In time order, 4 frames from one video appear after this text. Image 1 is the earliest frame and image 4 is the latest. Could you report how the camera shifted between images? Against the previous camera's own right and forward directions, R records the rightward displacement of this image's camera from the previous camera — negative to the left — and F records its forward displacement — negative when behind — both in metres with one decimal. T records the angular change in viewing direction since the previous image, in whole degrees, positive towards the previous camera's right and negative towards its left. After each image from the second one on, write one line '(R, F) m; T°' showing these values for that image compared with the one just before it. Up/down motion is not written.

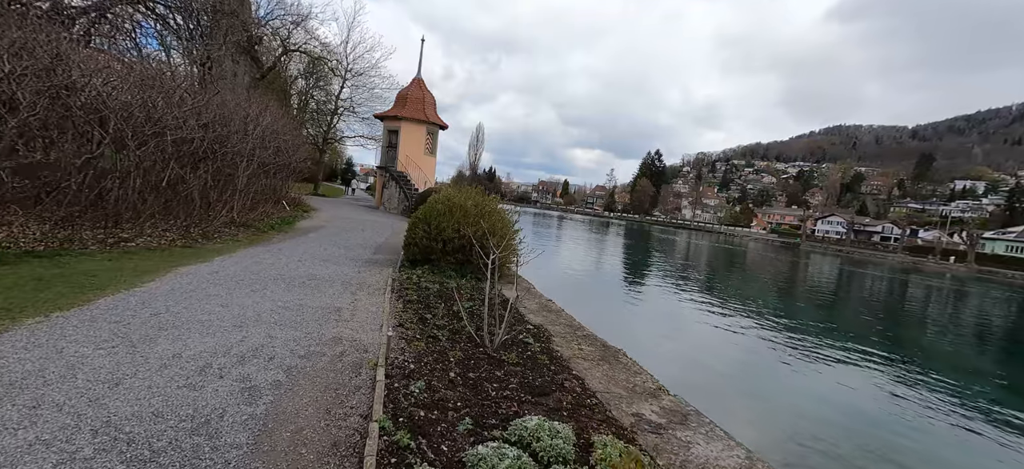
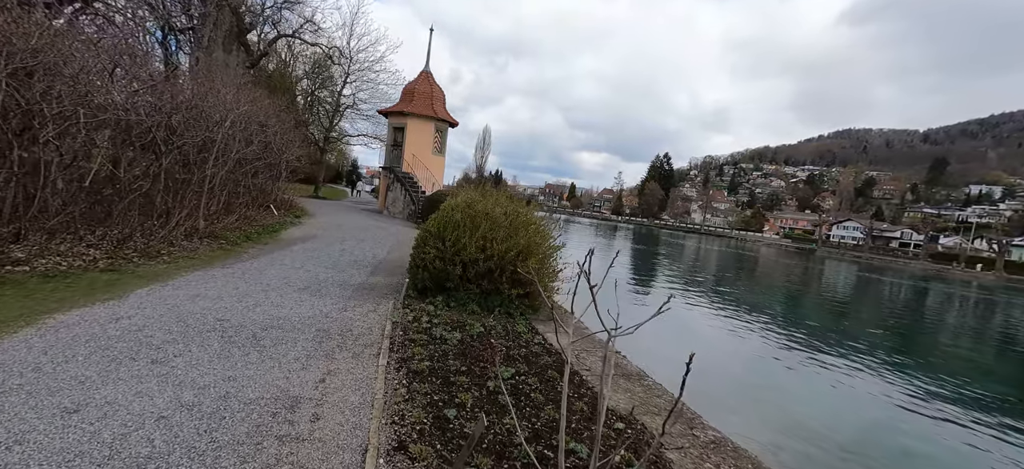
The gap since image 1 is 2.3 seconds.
(-0.5, +2.3) m; -1°
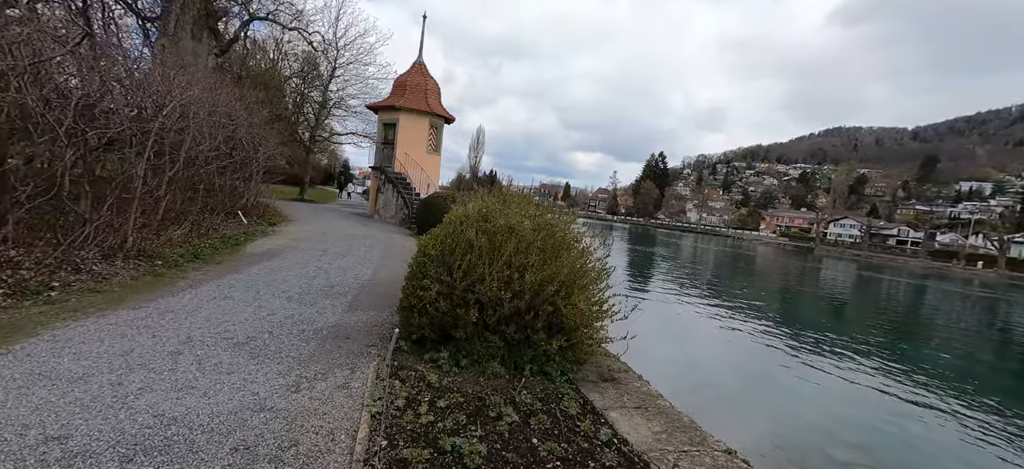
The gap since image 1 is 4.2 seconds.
(-0.4, +1.9) m; +1°
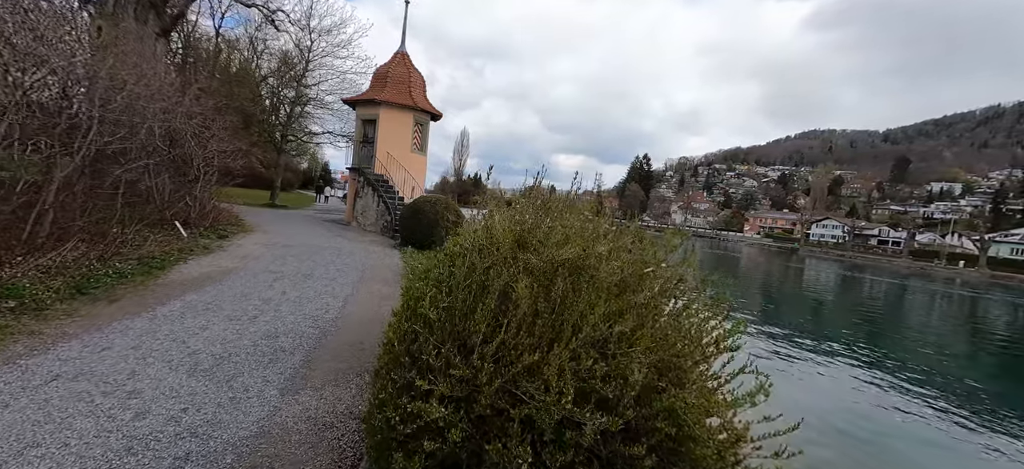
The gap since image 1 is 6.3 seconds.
(-0.4, +2.1) m; +2°
